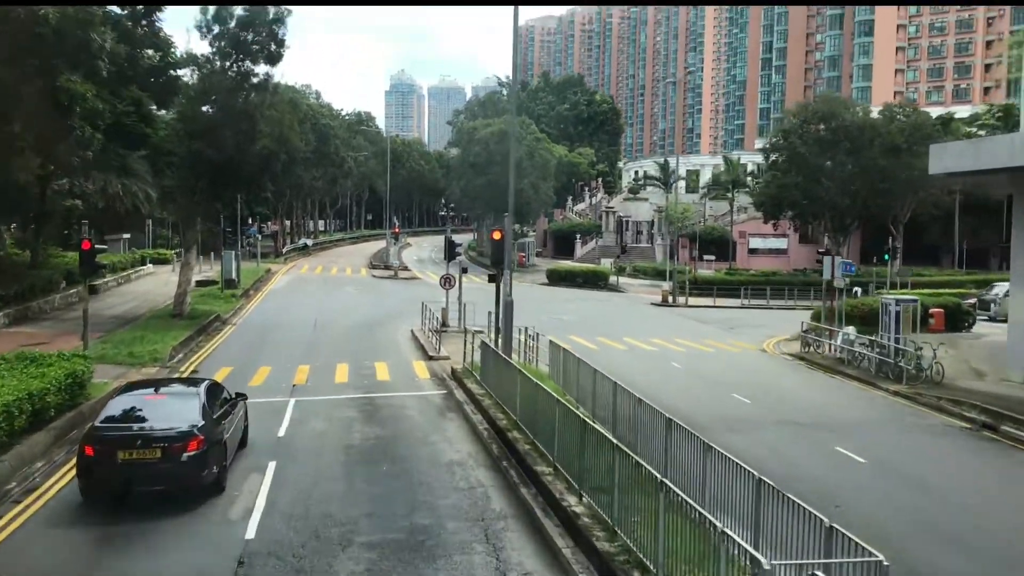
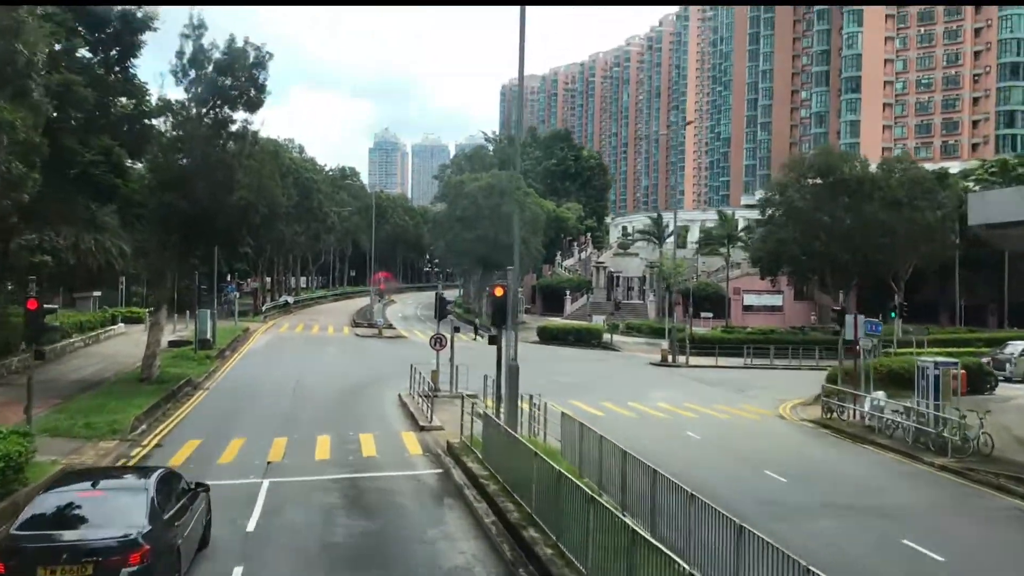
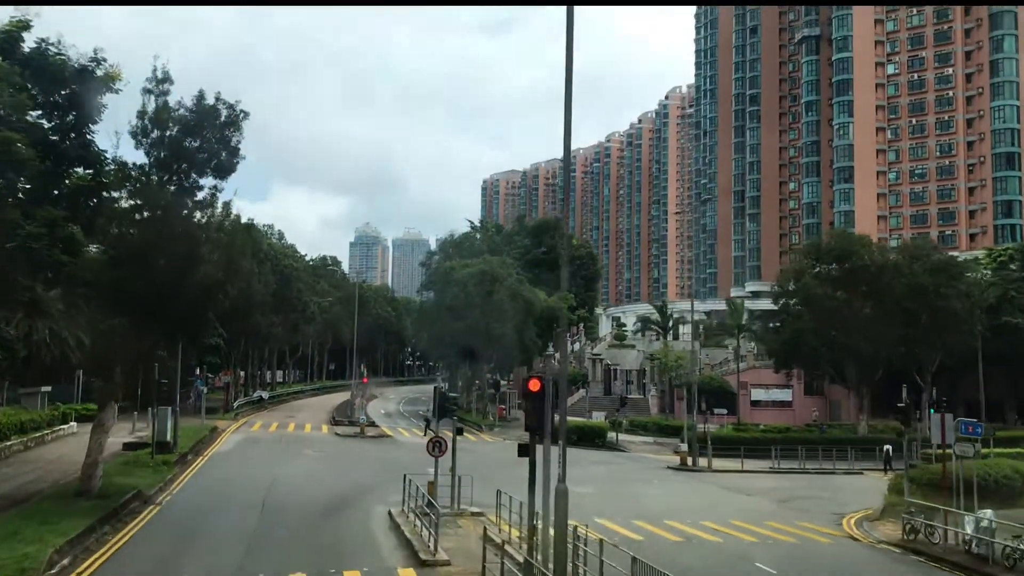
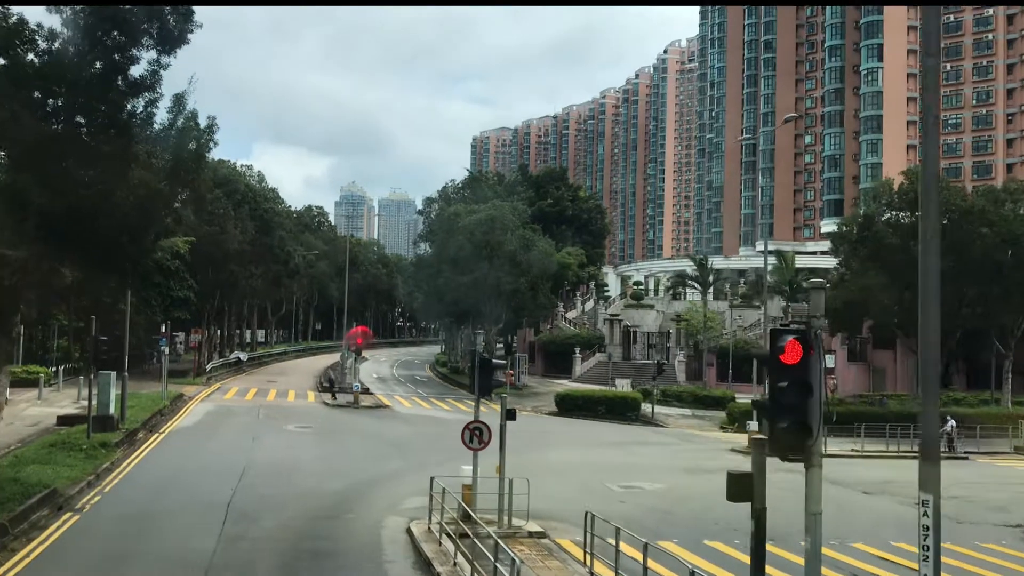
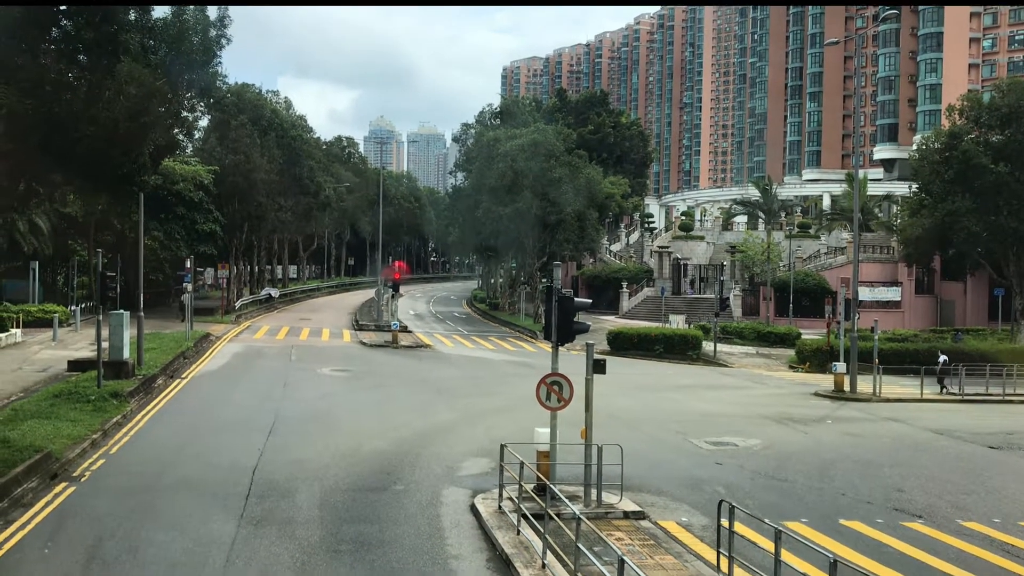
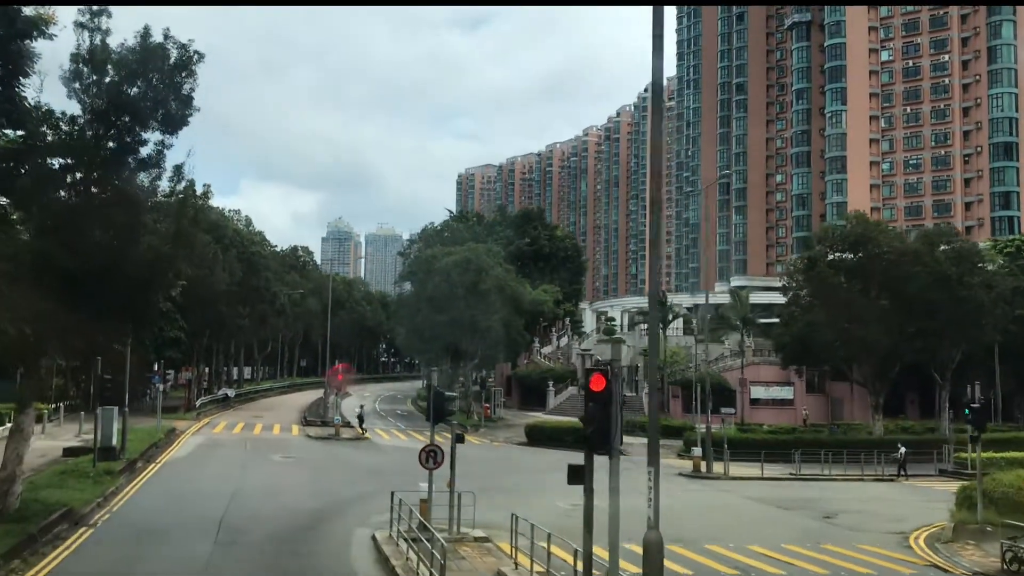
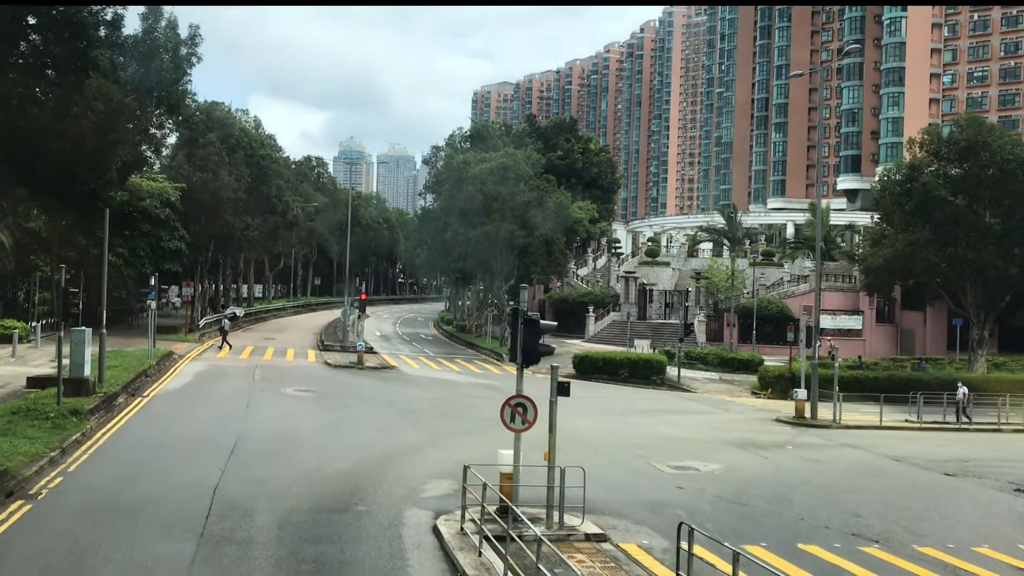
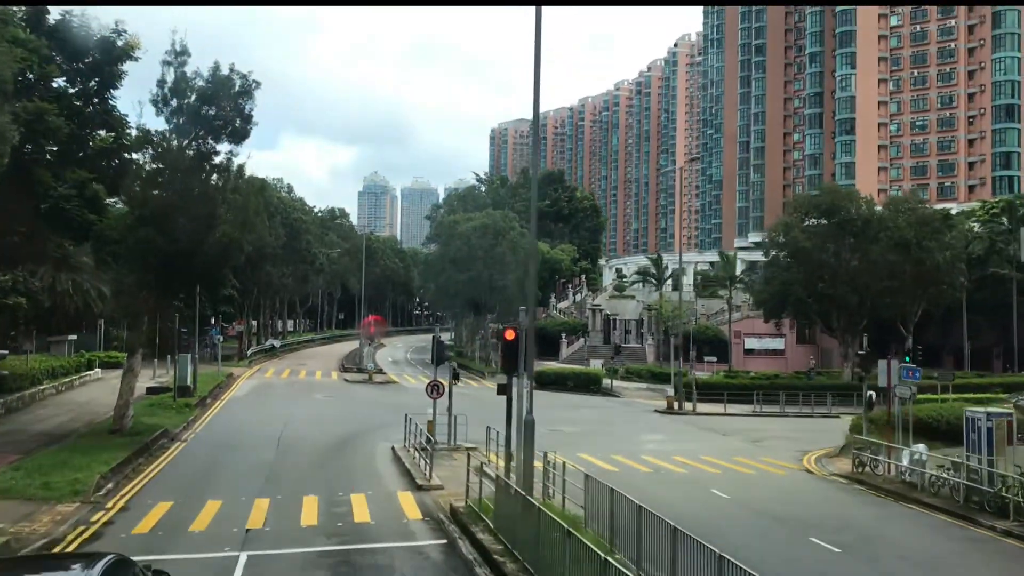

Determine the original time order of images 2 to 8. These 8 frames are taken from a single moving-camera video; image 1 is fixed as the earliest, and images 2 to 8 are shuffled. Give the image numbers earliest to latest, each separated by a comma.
2, 8, 3, 6, 4, 7, 5
